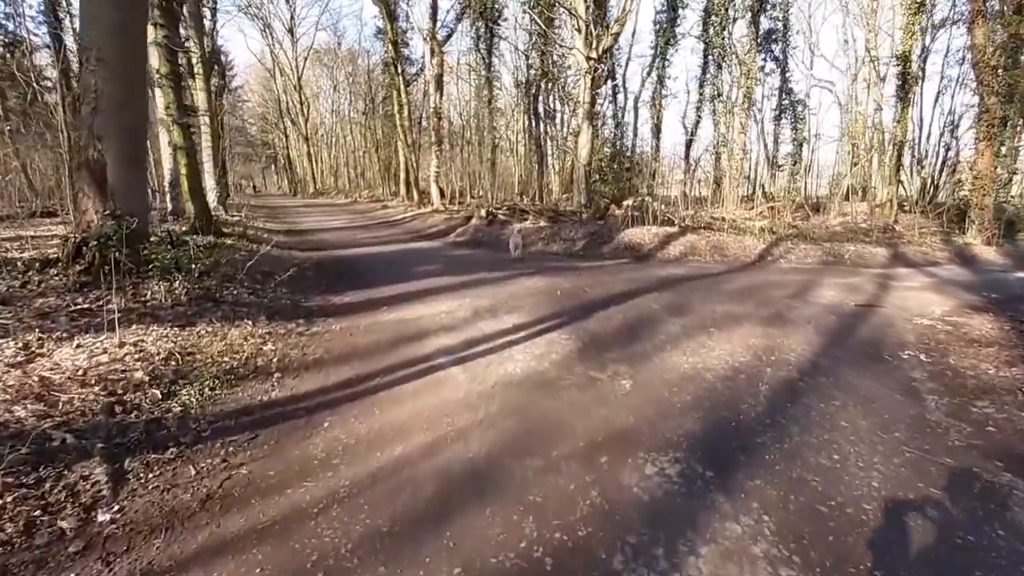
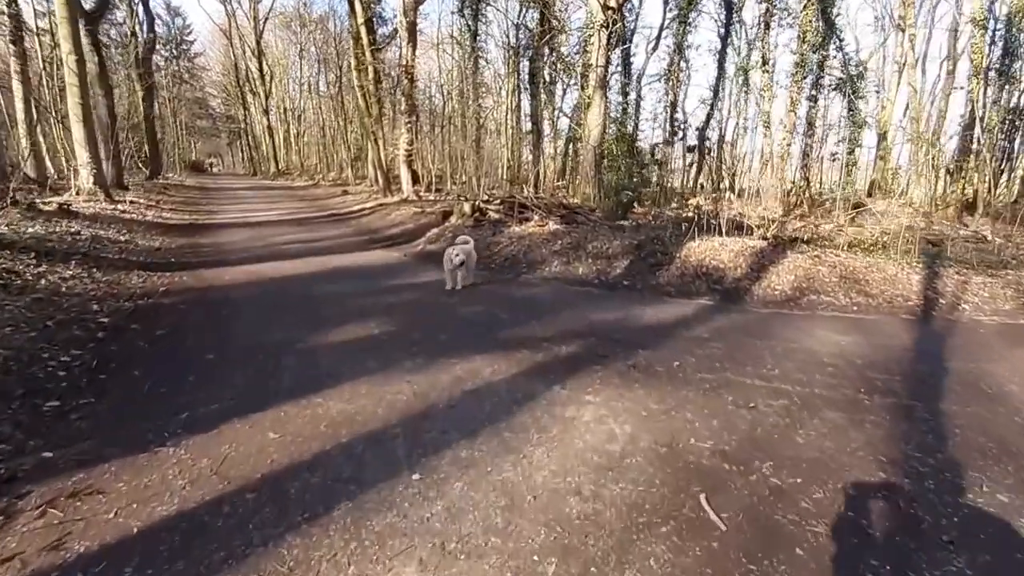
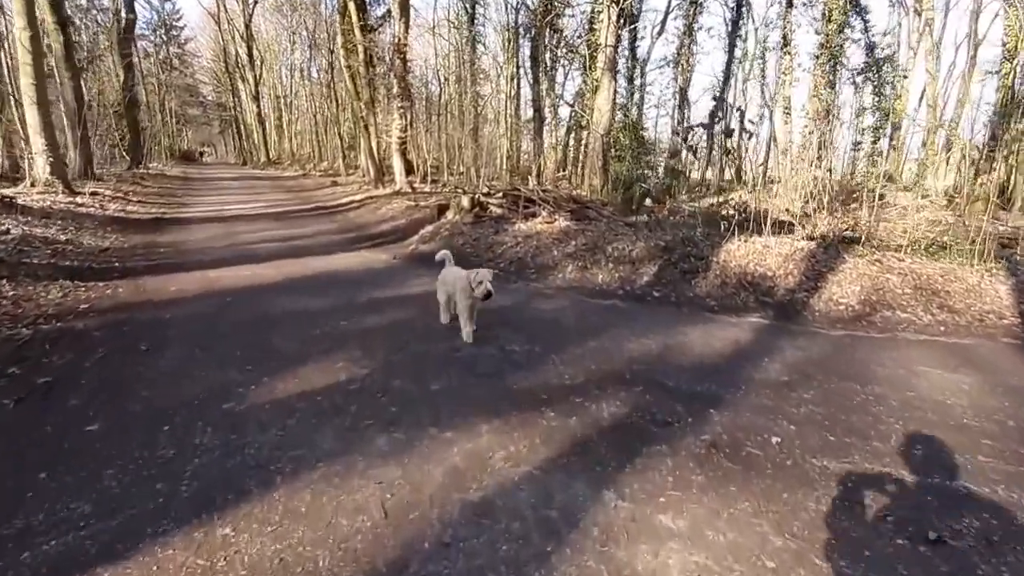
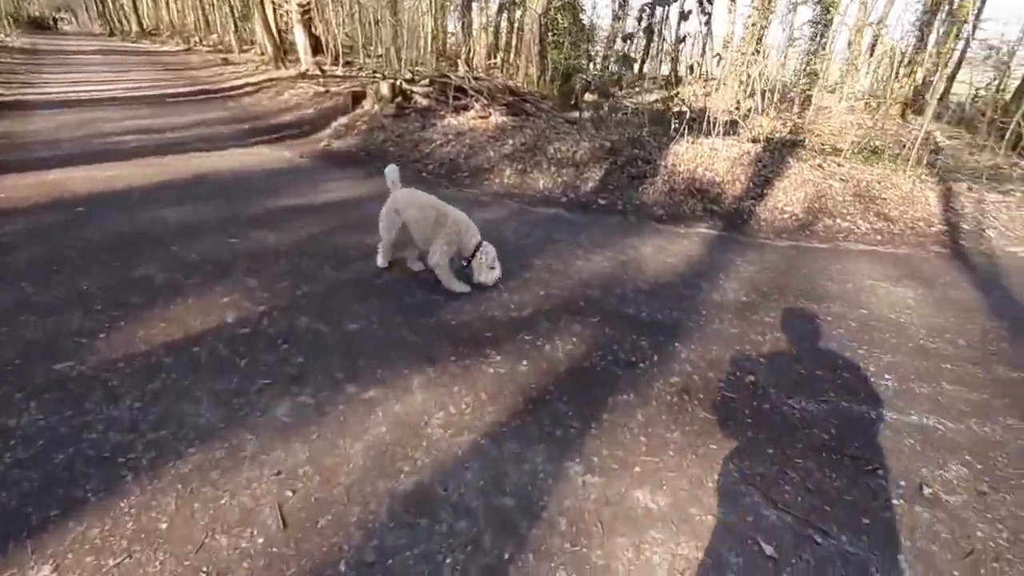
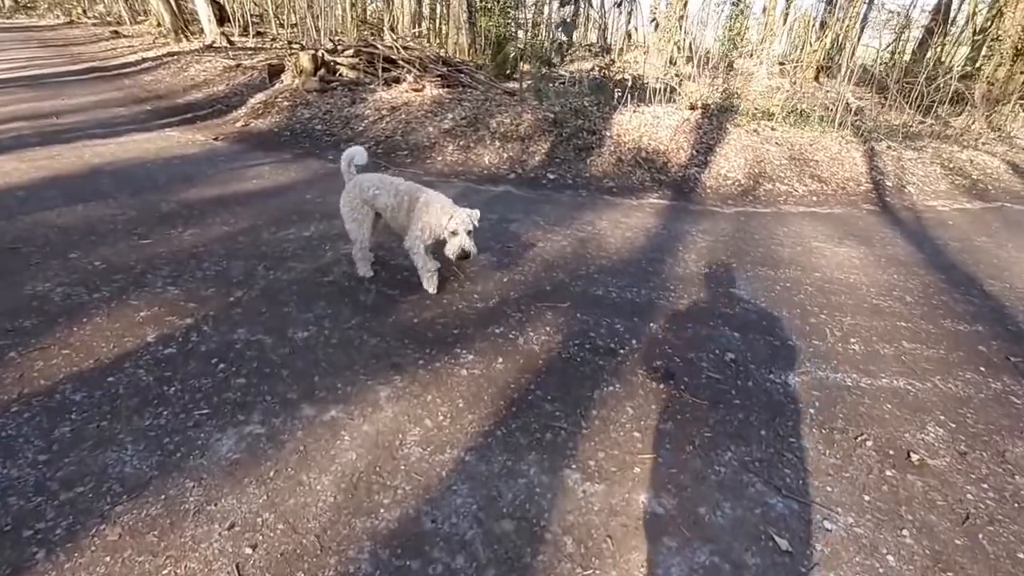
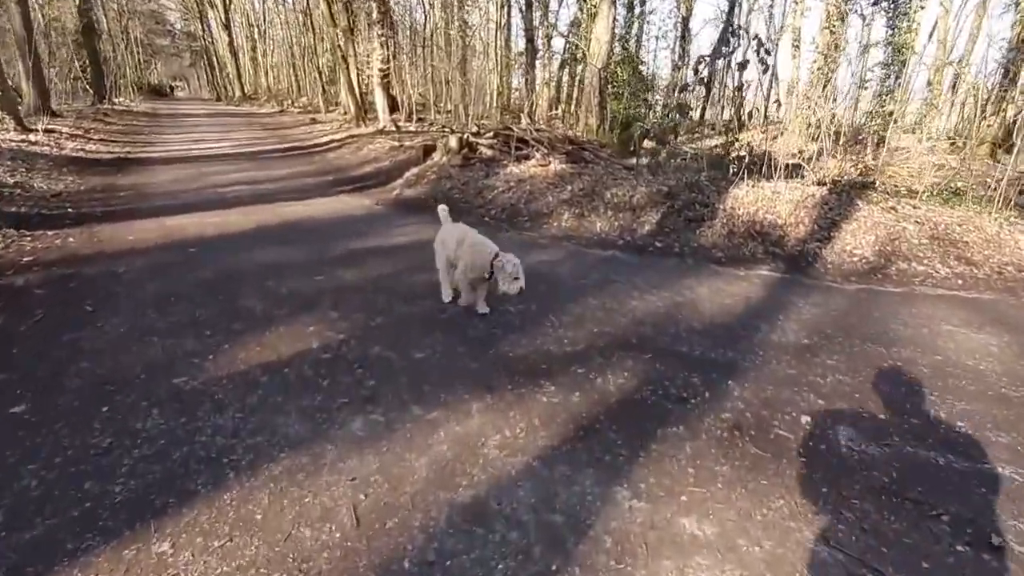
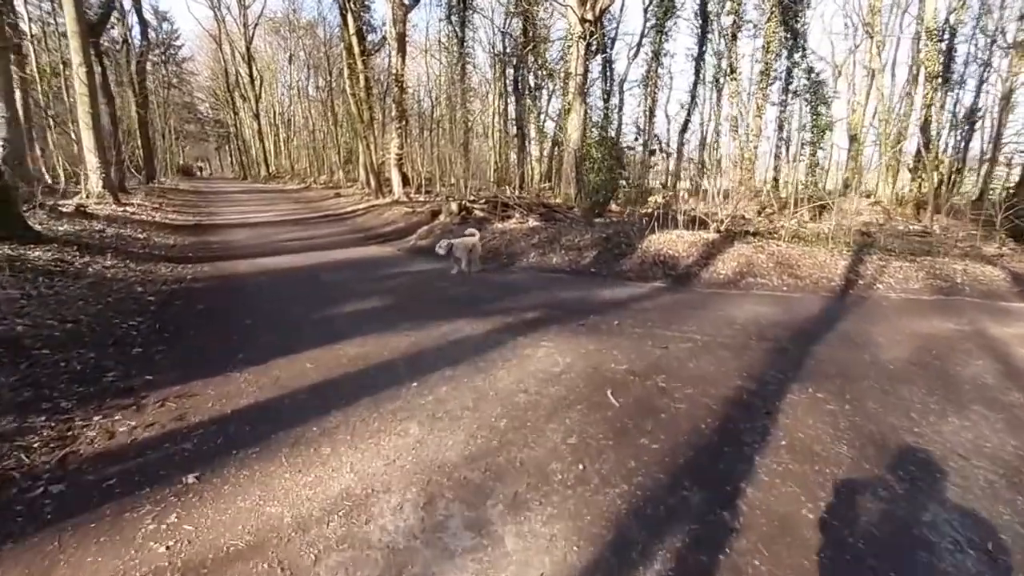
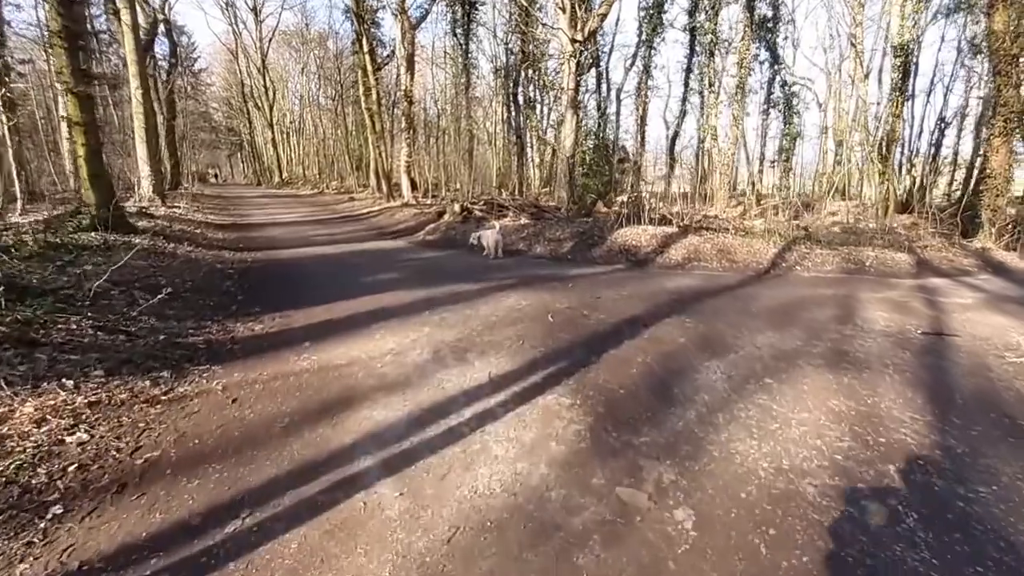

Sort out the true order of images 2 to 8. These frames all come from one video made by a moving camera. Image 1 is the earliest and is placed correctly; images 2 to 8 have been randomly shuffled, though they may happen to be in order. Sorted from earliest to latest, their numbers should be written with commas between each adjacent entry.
8, 7, 2, 3, 6, 4, 5
